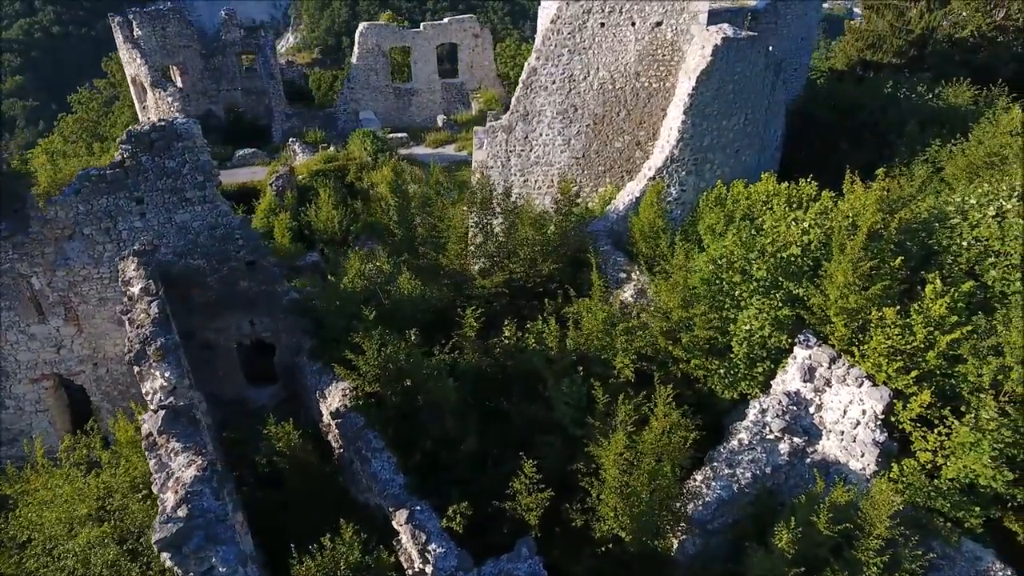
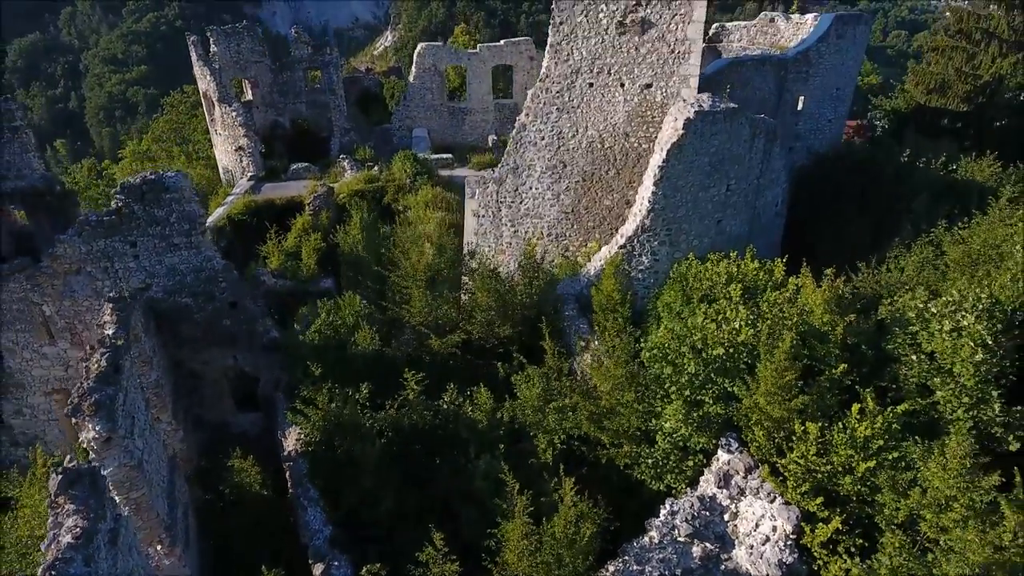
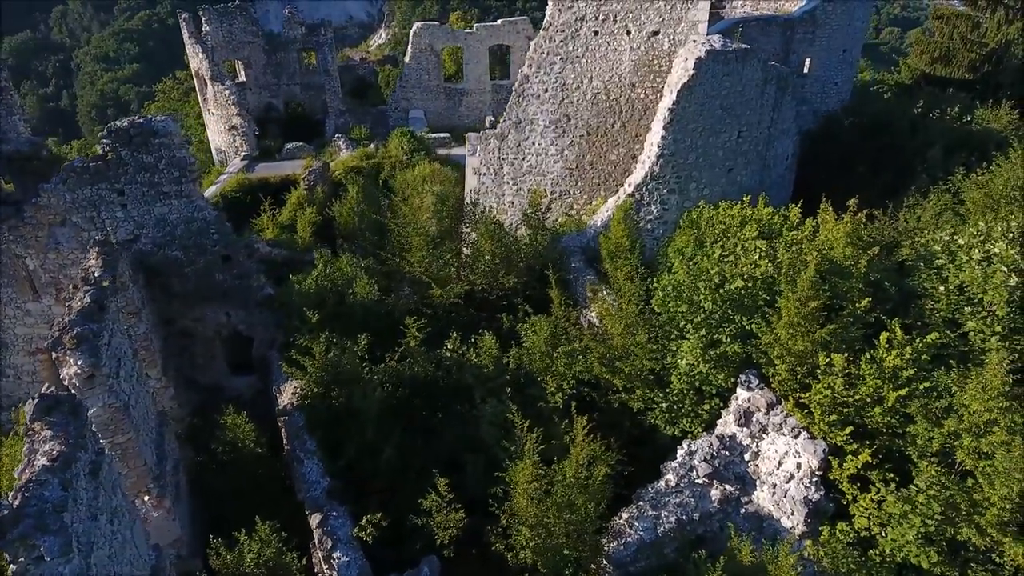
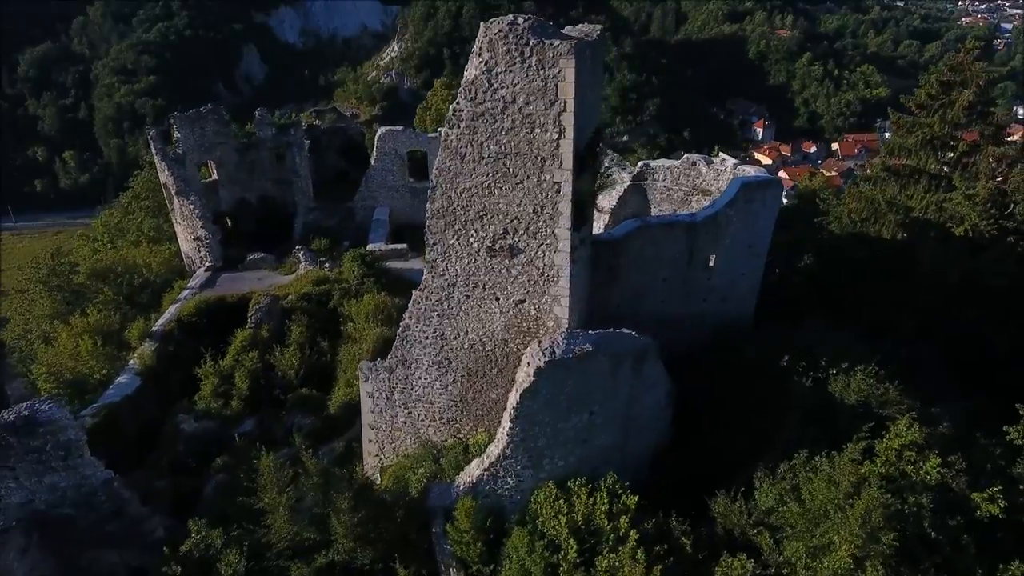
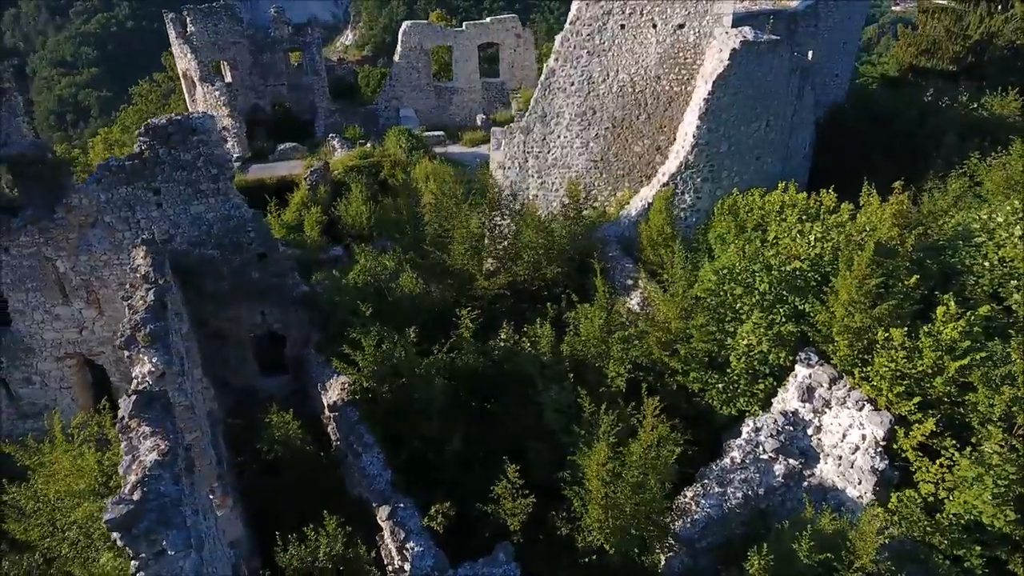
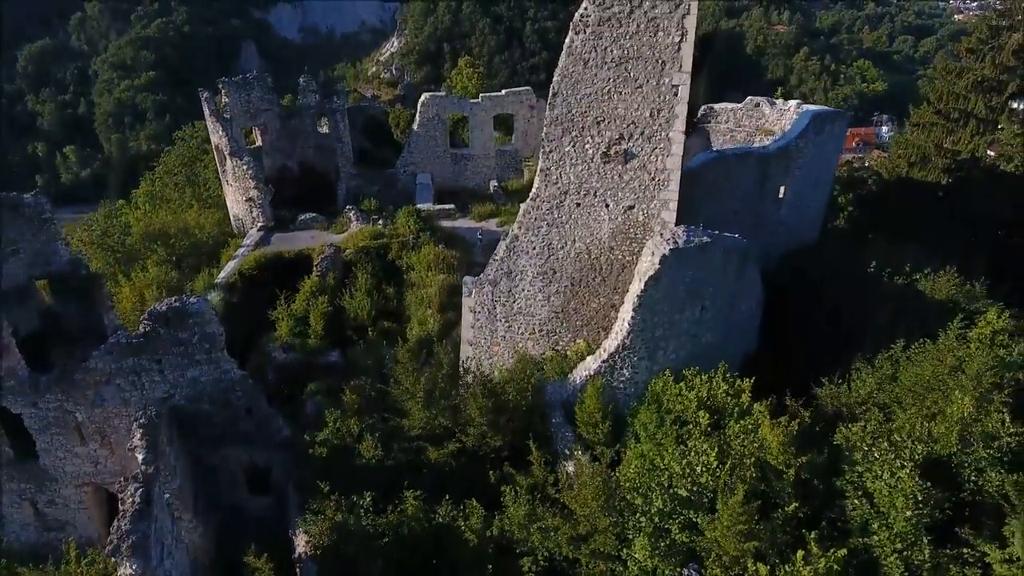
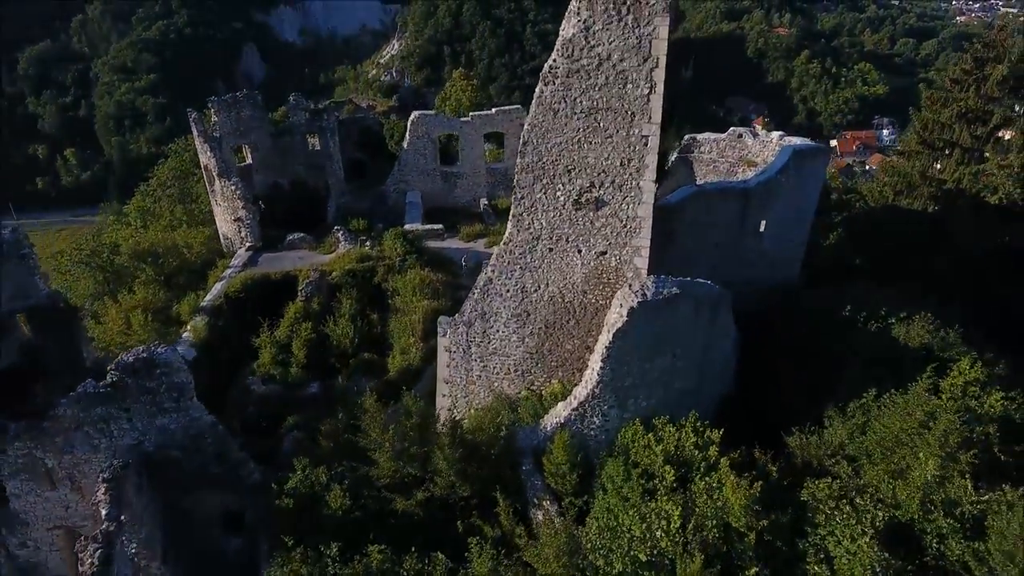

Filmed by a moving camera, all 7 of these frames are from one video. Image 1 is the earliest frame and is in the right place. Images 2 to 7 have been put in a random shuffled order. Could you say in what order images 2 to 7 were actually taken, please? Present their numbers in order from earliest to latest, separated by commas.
5, 3, 2, 6, 7, 4
